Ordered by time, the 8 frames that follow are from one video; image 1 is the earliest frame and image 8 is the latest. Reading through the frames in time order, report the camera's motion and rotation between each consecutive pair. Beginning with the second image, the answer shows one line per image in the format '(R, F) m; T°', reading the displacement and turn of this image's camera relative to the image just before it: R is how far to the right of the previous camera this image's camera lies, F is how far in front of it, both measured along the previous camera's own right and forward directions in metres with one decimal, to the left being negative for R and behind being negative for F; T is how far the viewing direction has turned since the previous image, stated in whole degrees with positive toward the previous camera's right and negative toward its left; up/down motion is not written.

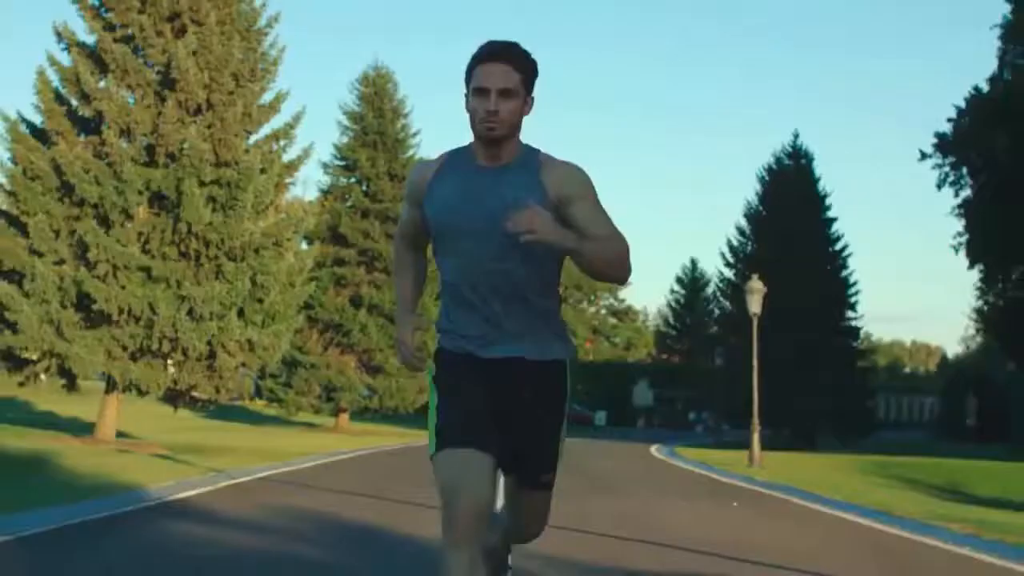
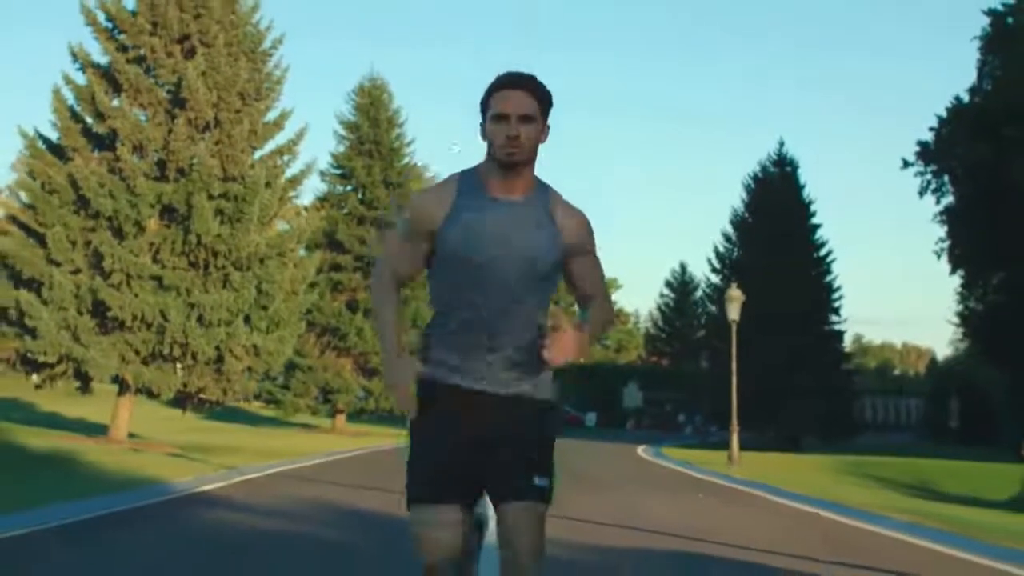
(0.0, -1.6) m; 0°
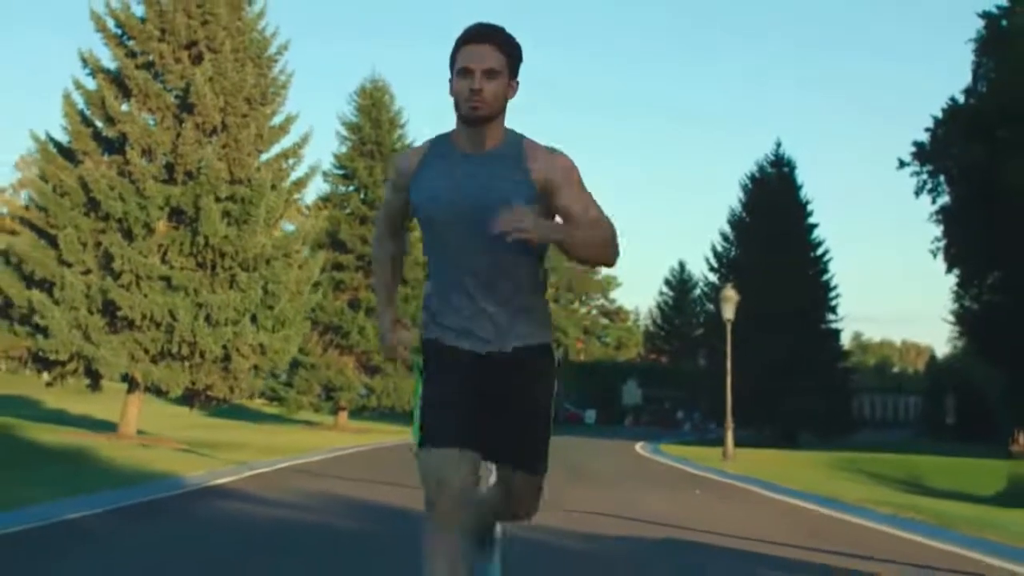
(0.0, -0.7) m; 0°
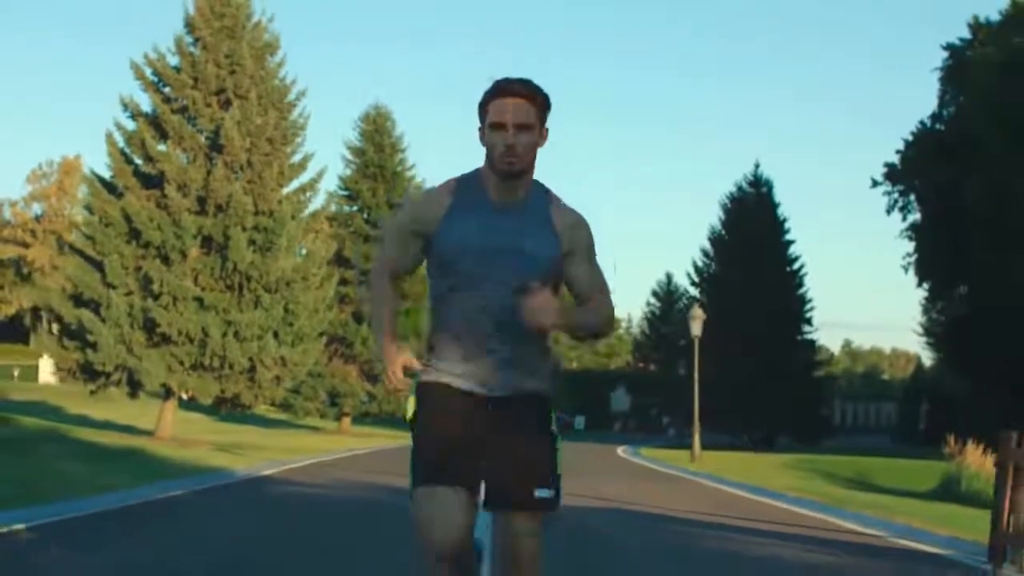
(+0.1, -4.0) m; 0°
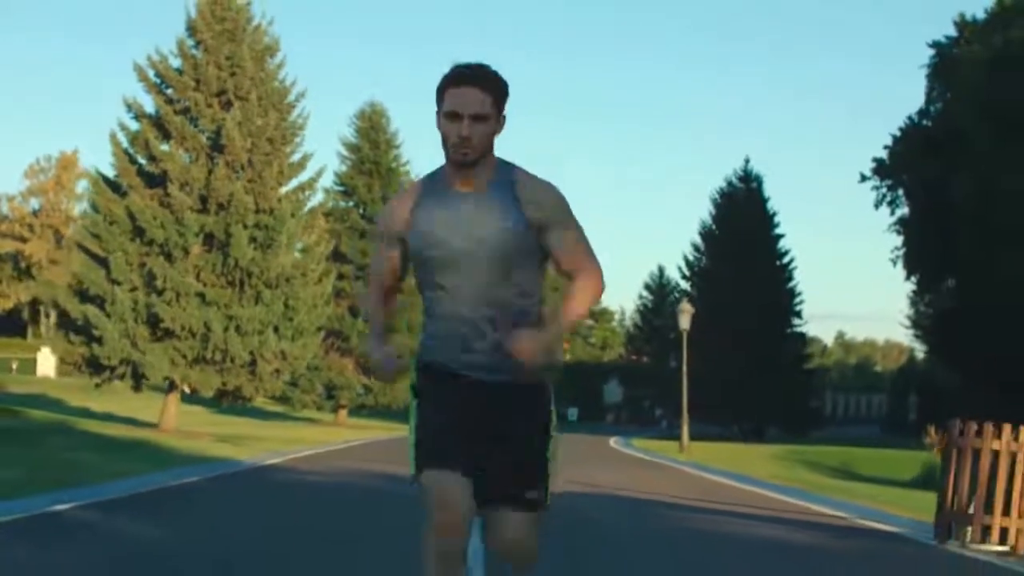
(0.0, -1.0) m; 0°
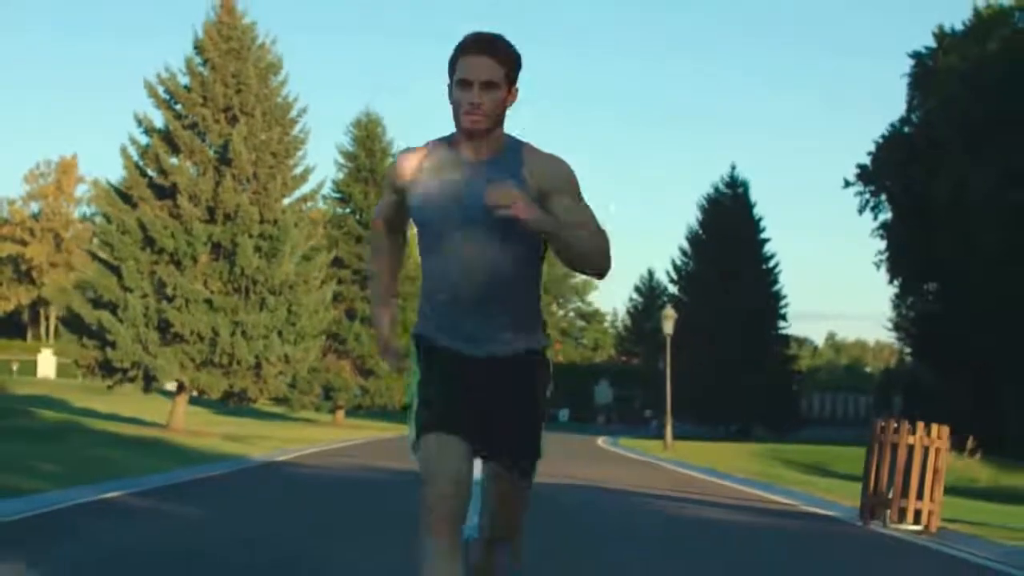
(0.0, -1.9) m; 0°
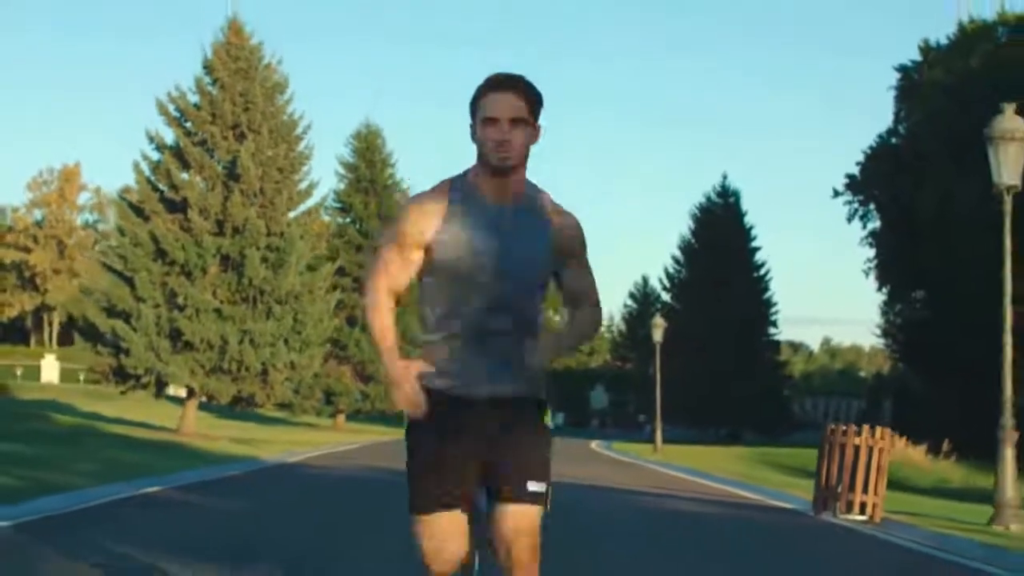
(0.0, -1.7) m; 0°
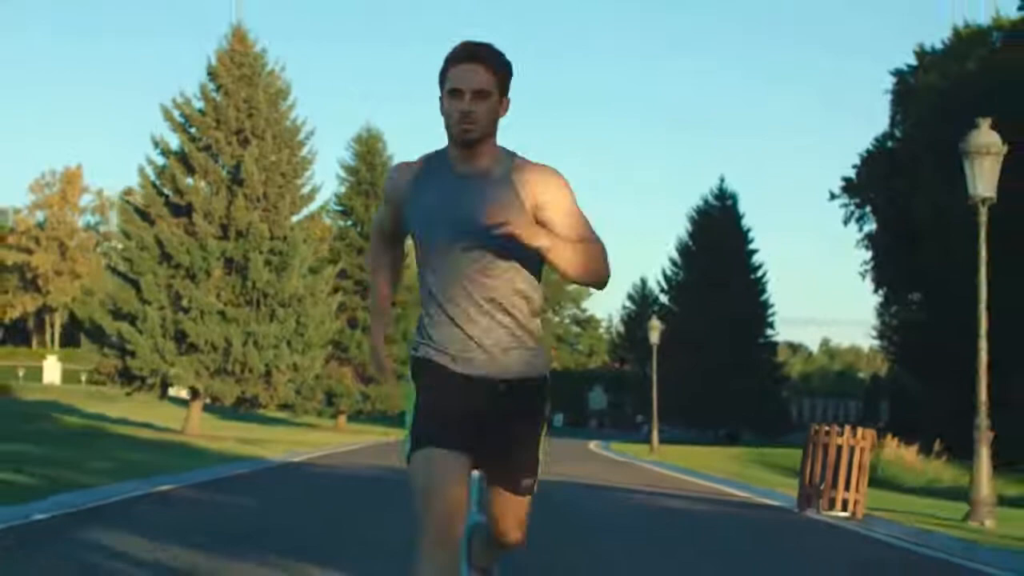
(0.0, -0.7) m; 0°
